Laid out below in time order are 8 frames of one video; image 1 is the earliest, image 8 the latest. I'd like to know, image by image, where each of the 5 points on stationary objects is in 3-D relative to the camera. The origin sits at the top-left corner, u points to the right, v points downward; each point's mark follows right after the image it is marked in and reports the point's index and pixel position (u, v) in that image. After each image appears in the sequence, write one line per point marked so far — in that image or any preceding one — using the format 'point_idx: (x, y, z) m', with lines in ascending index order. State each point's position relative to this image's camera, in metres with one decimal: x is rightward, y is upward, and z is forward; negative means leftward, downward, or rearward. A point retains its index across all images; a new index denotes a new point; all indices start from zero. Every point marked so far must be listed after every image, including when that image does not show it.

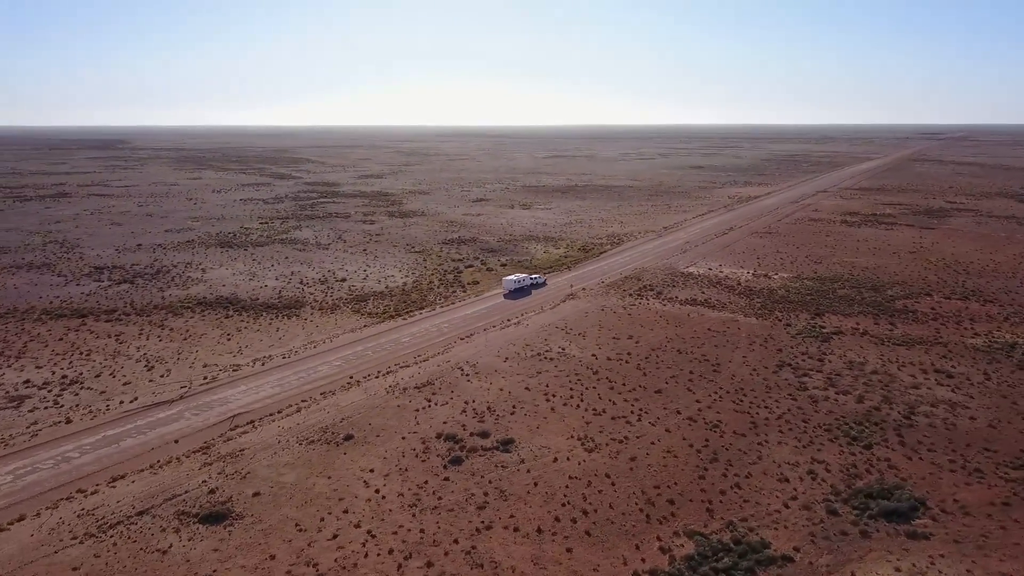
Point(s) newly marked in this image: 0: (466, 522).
0: (-1.0, -4.7, +16.5) m
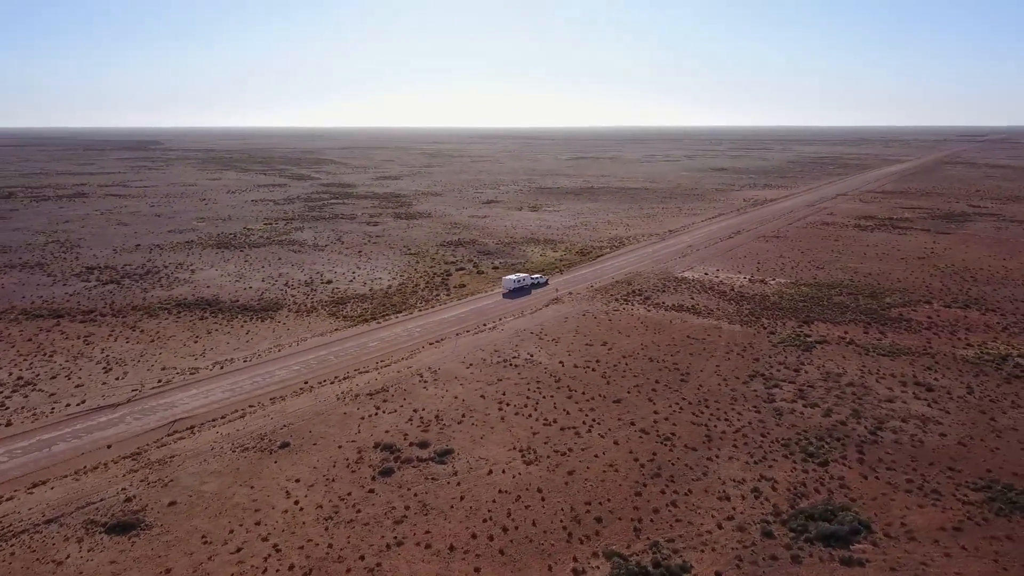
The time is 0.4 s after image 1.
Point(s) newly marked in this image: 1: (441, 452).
0: (-2.6, -4.9, +15.9) m
1: (-1.8, -4.0, +19.9) m
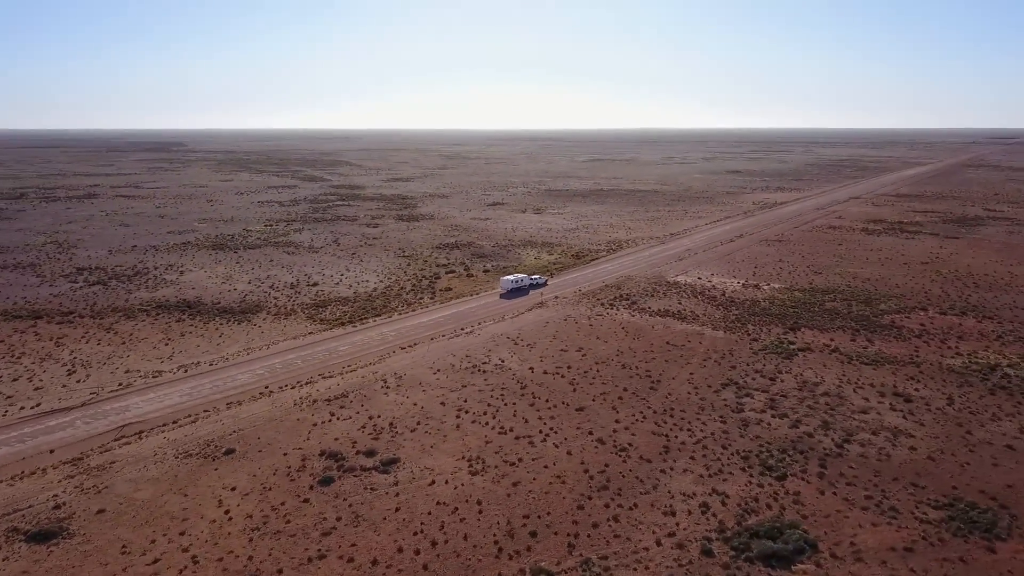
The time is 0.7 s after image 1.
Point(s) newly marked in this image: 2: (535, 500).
0: (-4.0, -5.0, +15.4) m
1: (-3.0, -4.1, +19.4) m
2: (+0.5, -4.6, +17.6) m
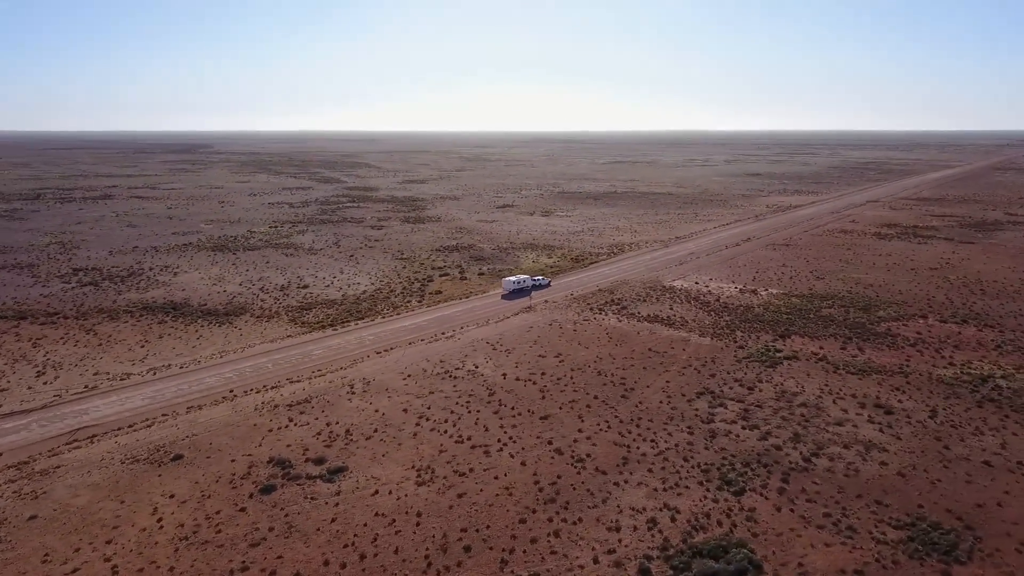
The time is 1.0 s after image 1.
0: (-5.3, -5.1, +15.0) m
1: (-4.2, -4.2, +19.0) m
2: (-0.7, -4.7, +17.1) m
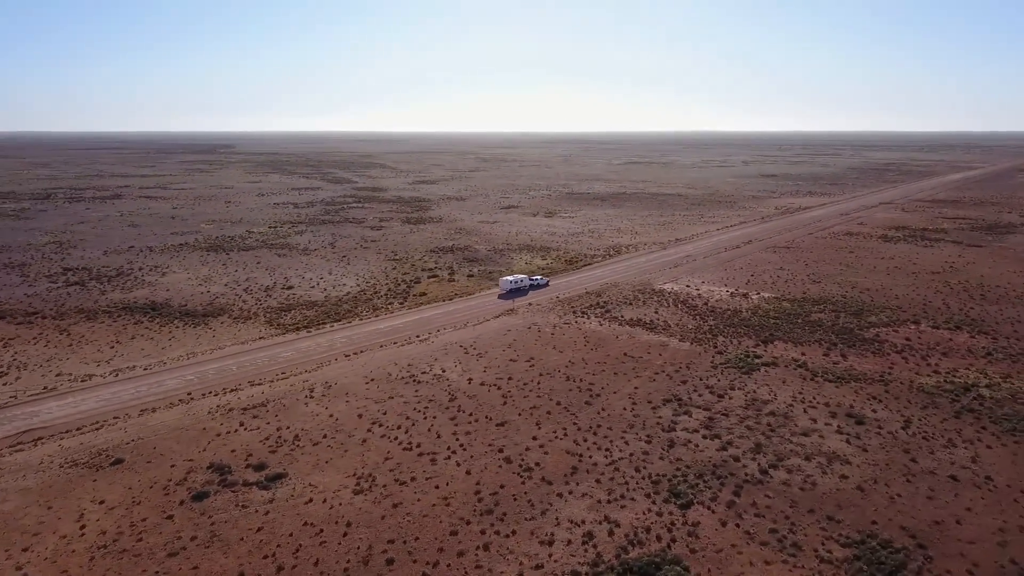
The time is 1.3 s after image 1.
0: (-6.7, -5.1, +14.7) m
1: (-5.5, -4.3, +18.6) m
2: (-2.1, -4.8, +16.6) m
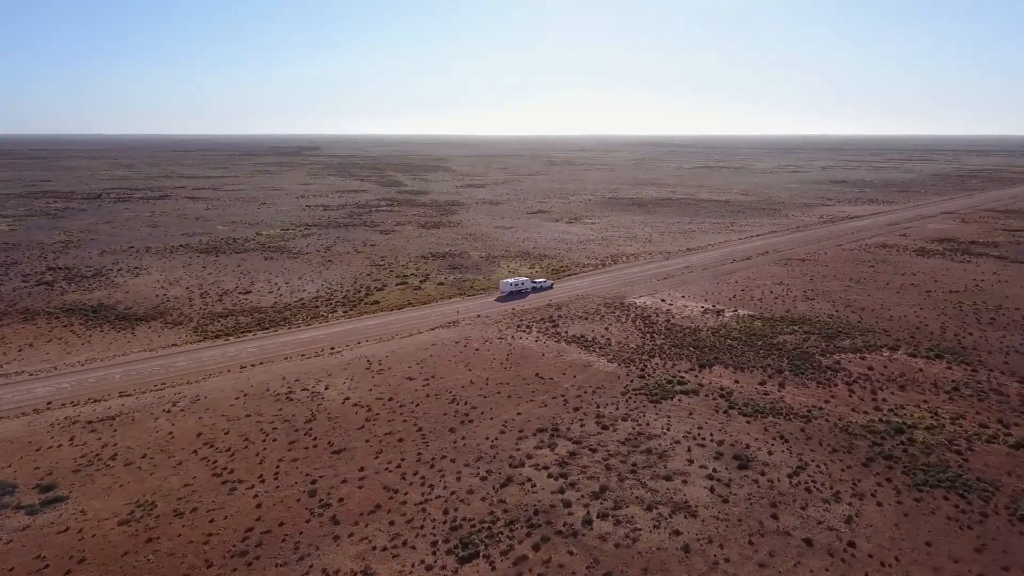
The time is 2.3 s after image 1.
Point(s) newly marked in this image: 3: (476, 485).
0: (-11.6, -5.3, +13.7) m
1: (-10.0, -4.5, +17.5) m
2: (-6.8, -5.1, +15.1) m
3: (-0.8, -4.5, +18.7) m
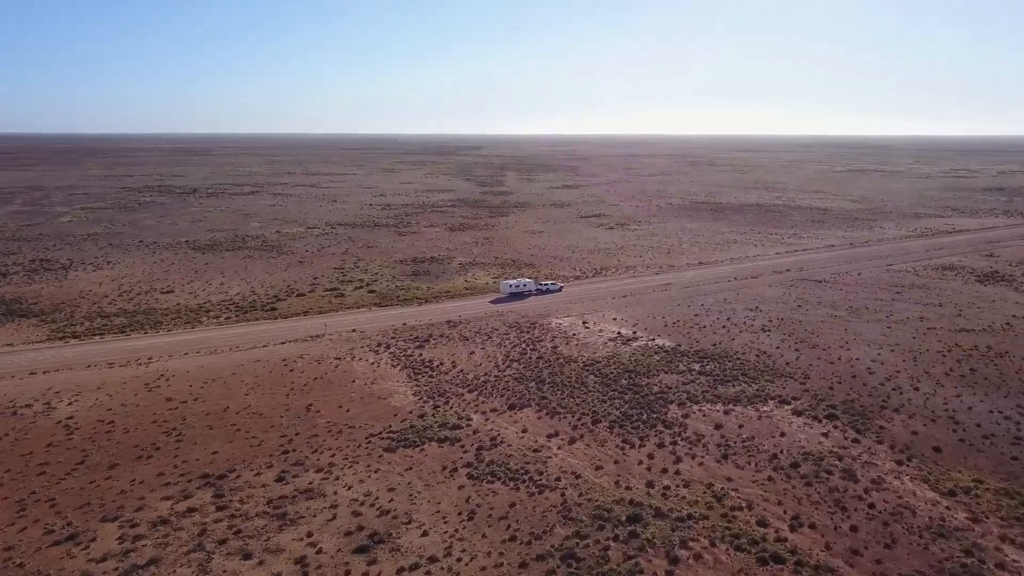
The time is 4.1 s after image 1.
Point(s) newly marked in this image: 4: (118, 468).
0: (-21.1, -5.2, +13.5) m
1: (-18.7, -4.5, +16.8) m
2: (-16.1, -5.2, +13.8) m
3: (-9.4, -5.0, +16.0) m
4: (-9.3, -4.3, +19.4) m
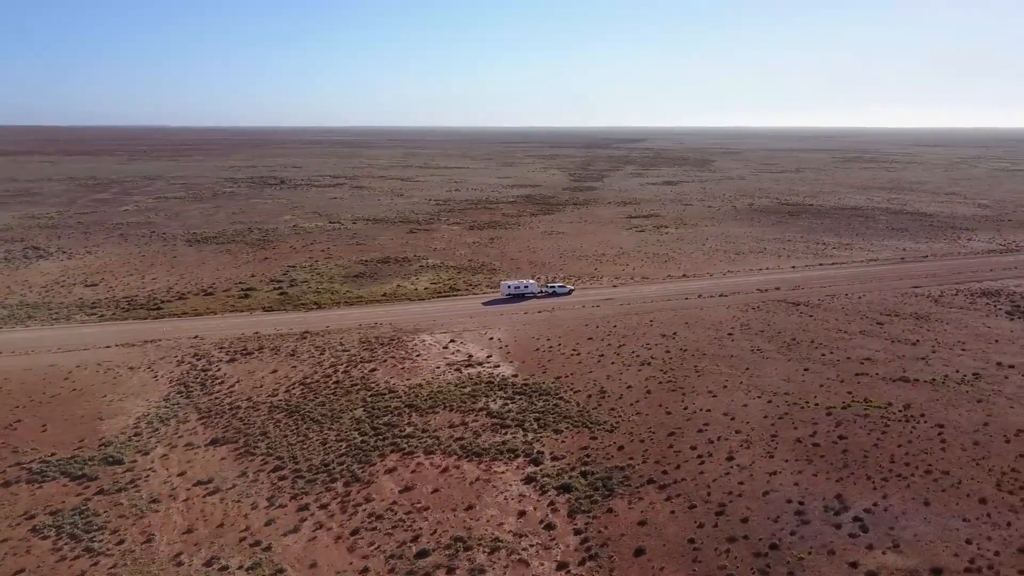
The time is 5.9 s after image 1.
0: (-30.6, -4.8, +15.3) m
1: (-27.5, -4.2, +18.0) m
2: (-25.7, -5.0, +14.5) m
3: (-18.7, -5.0, +15.2) m
4: (-17.7, -4.3, +18.5) m
